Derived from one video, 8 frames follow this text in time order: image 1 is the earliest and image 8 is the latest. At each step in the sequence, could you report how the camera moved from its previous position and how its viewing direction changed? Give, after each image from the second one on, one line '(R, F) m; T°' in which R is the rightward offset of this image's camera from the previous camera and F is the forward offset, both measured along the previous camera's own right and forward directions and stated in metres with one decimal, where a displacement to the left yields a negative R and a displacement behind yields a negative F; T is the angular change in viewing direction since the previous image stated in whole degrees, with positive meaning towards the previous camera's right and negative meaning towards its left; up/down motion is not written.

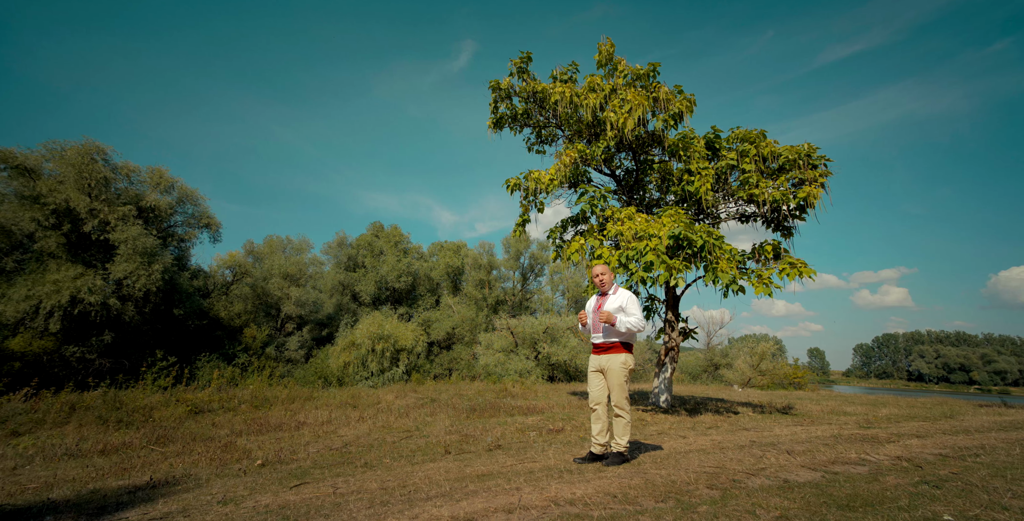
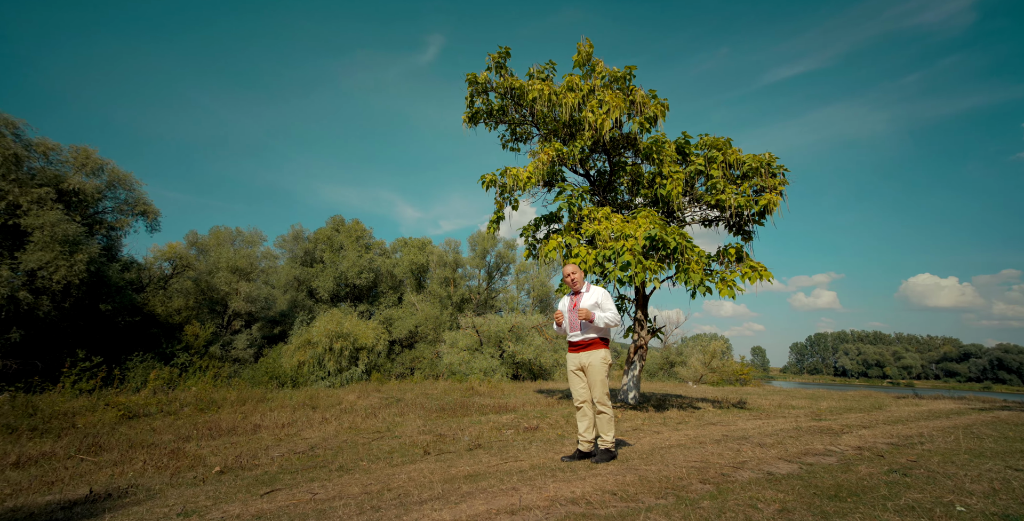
(-0.4, +0.1) m; +6°
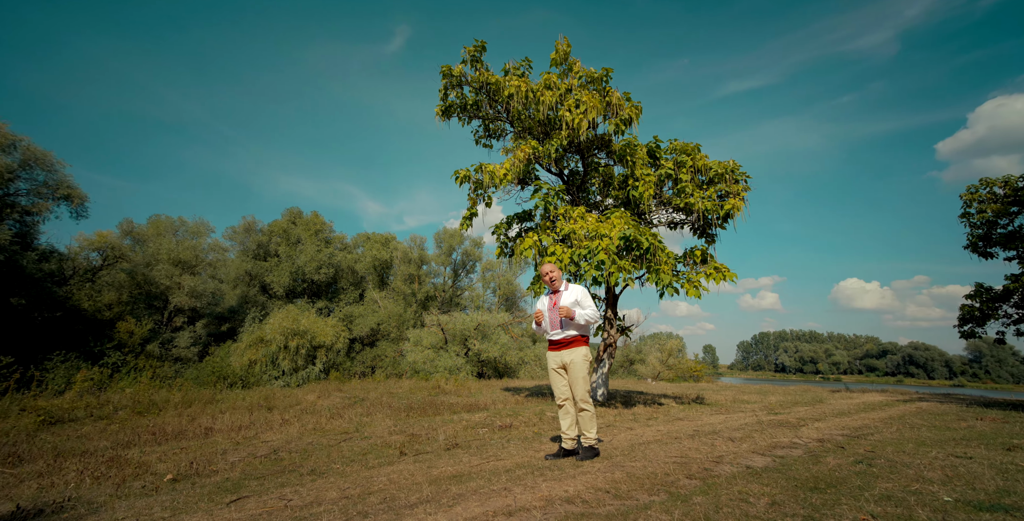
(-0.3, +0.1) m; +5°
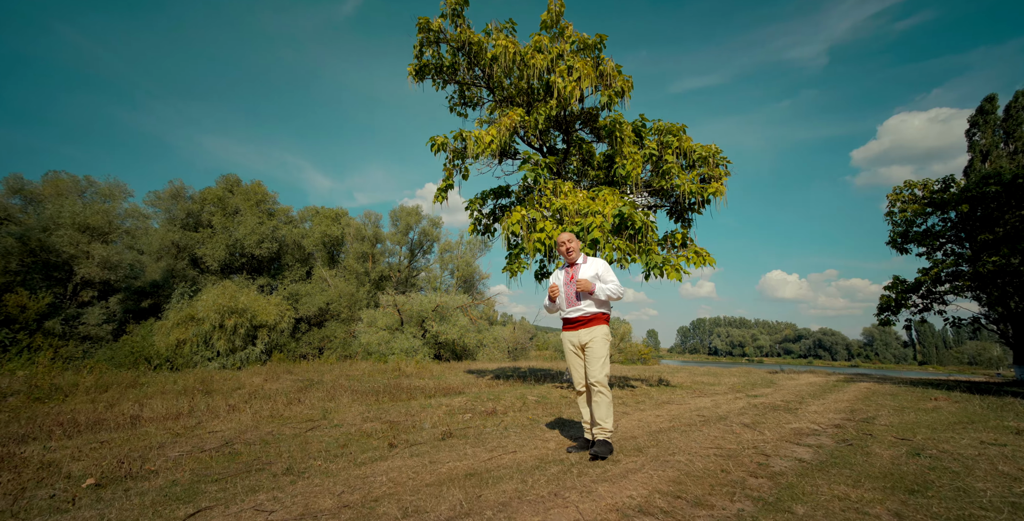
(-0.8, +0.9) m; +7°
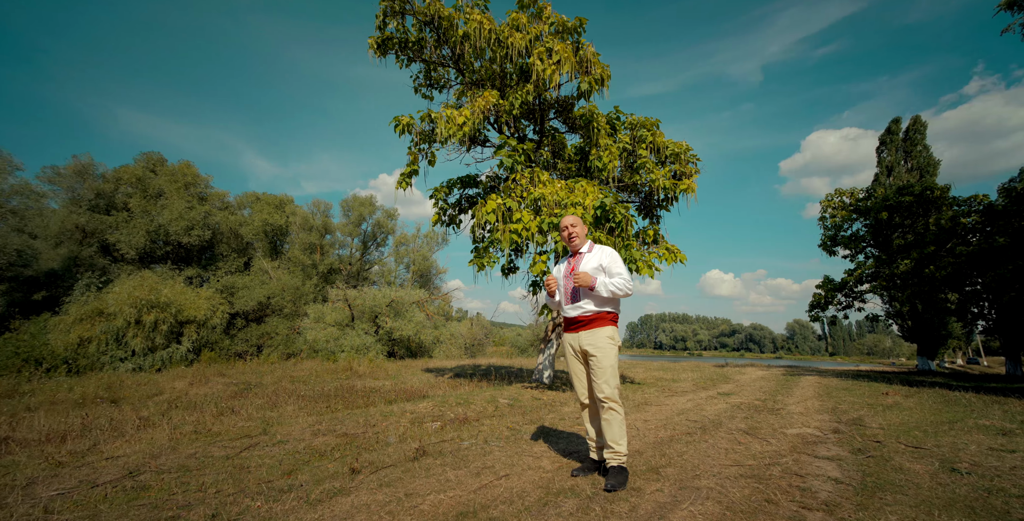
(-0.4, +0.8) m; +6°
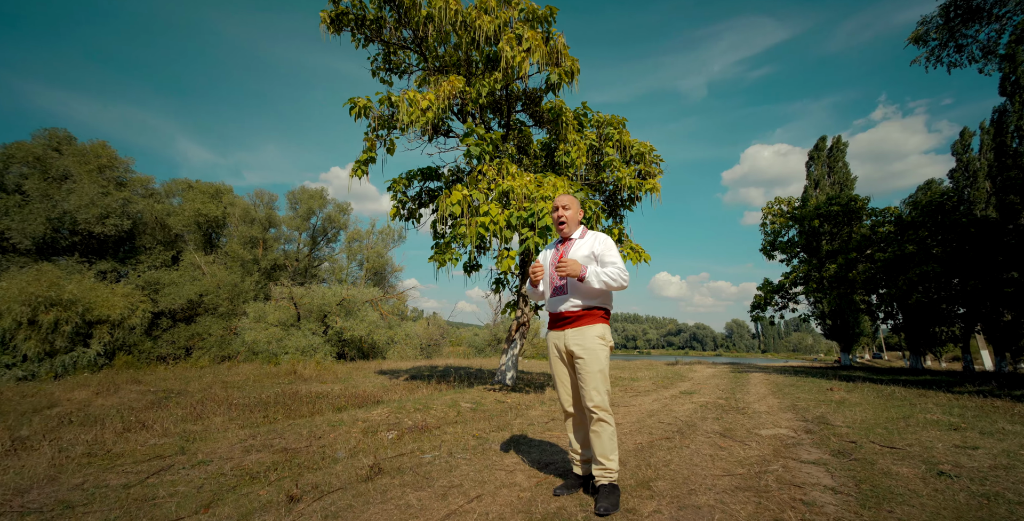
(-0.2, +0.6) m; +5°
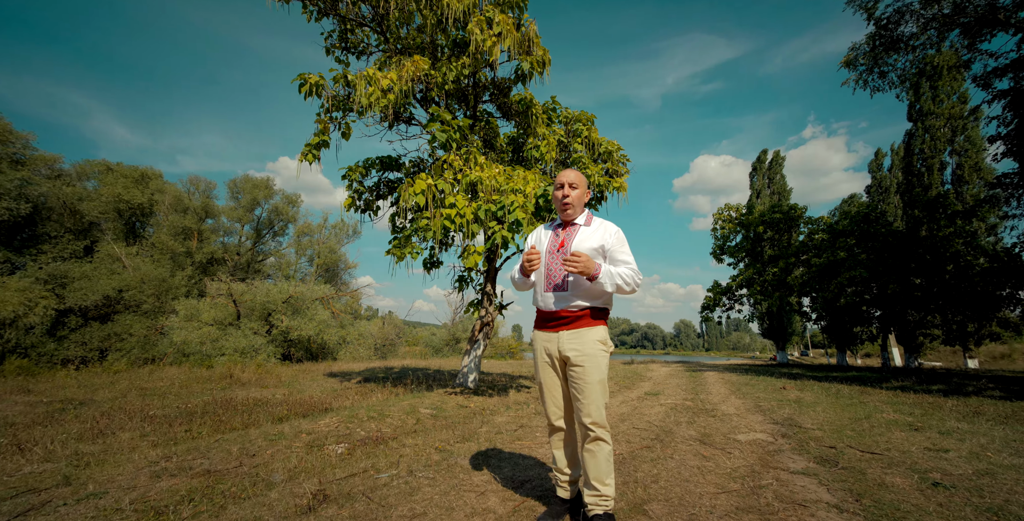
(-0.1, +0.7) m; +5°
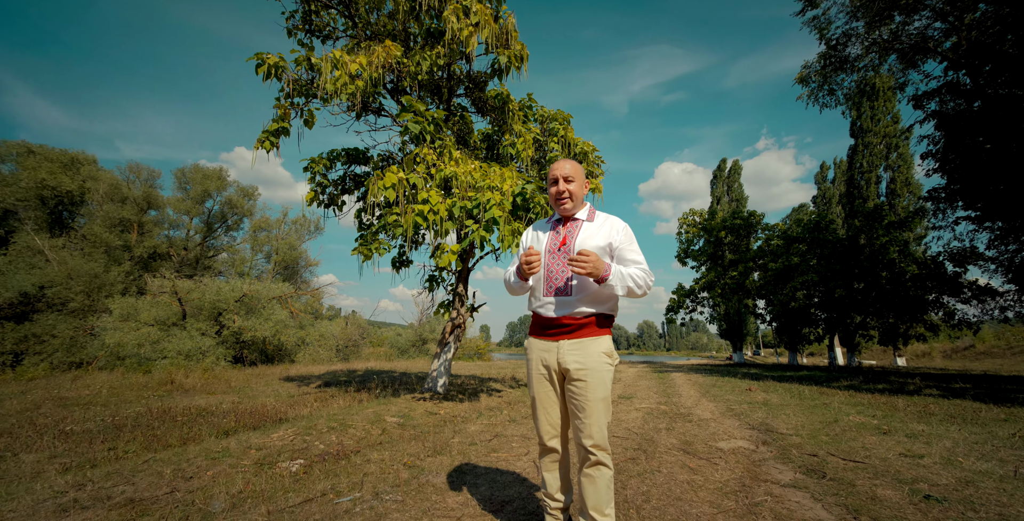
(-0.1, +0.5) m; +4°
